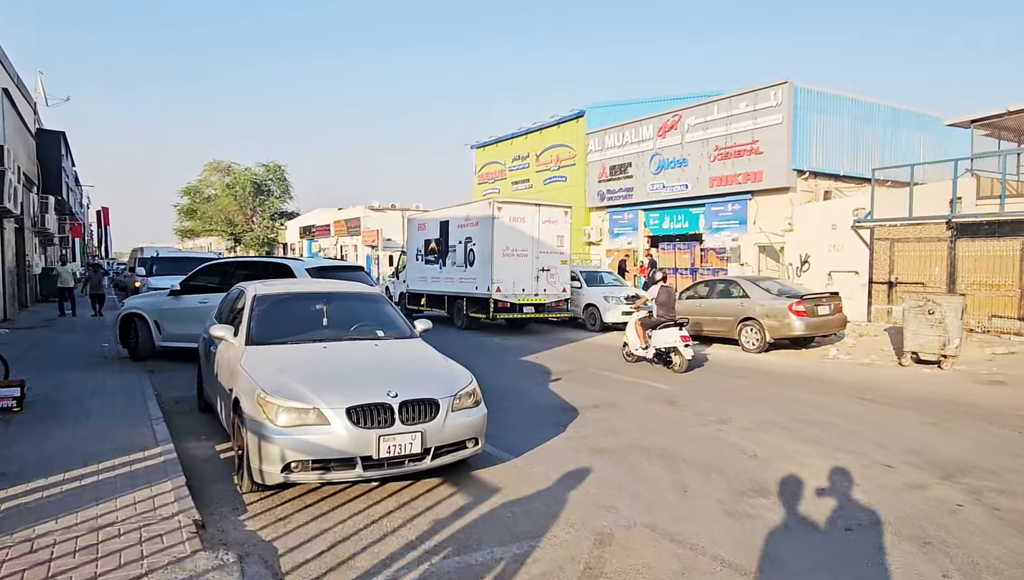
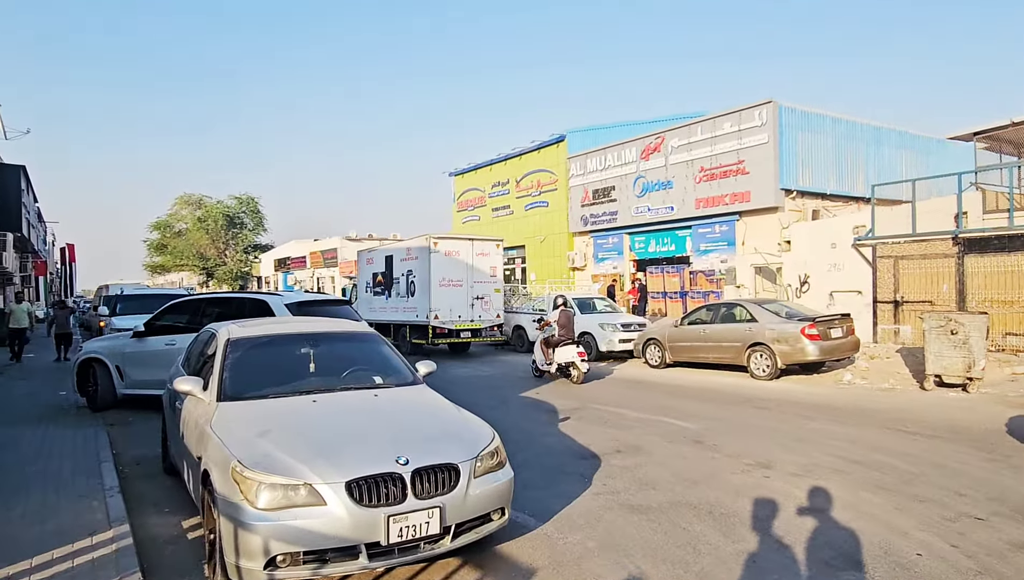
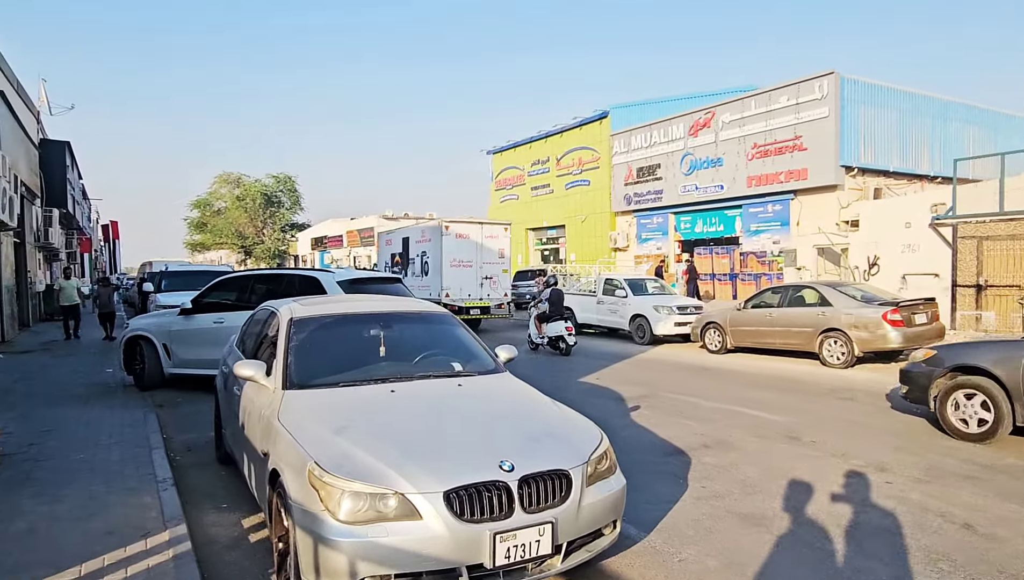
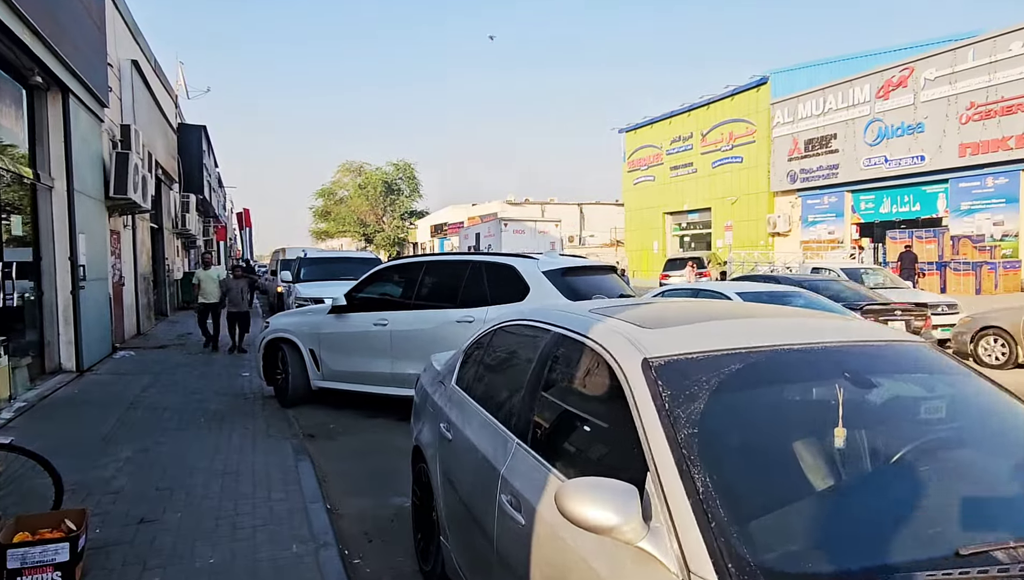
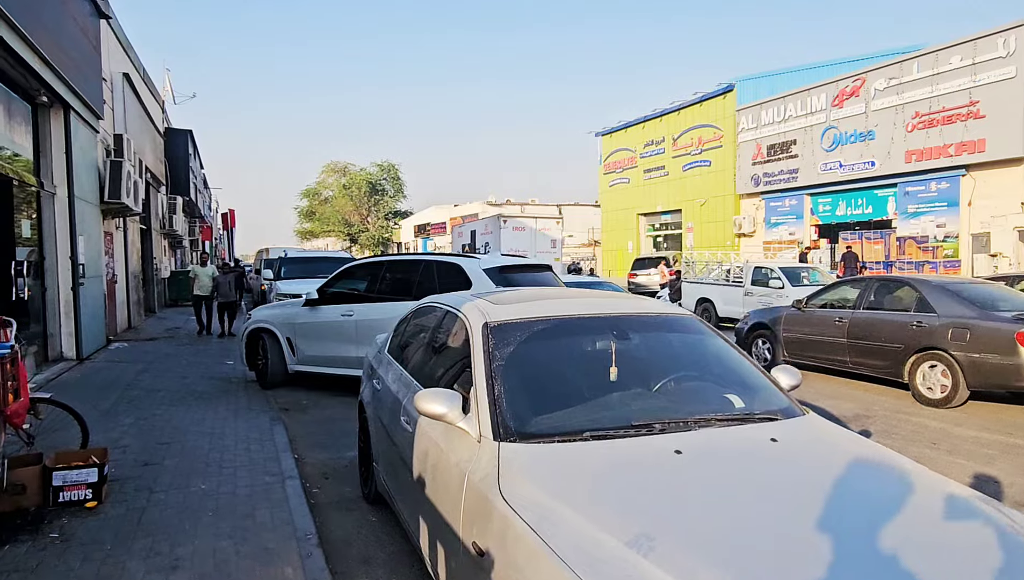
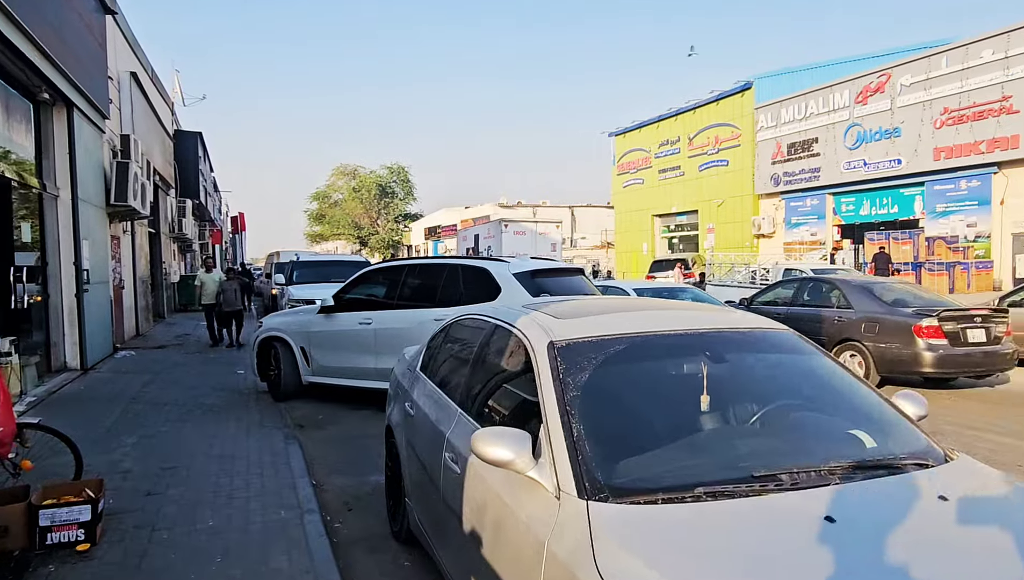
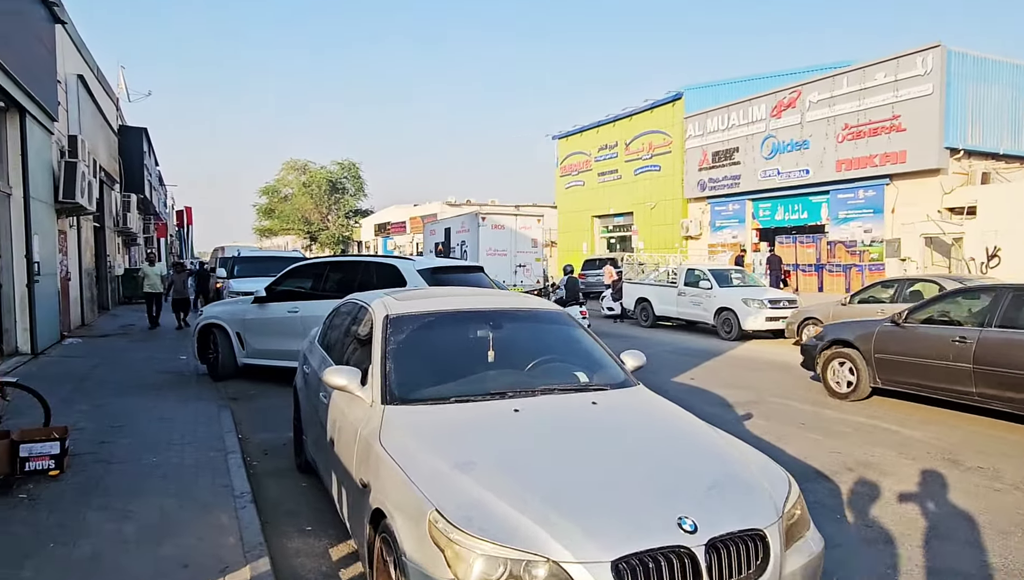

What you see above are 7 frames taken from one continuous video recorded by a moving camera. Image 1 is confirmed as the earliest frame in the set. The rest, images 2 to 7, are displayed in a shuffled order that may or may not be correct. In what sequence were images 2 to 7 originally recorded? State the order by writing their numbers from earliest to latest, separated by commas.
2, 3, 7, 5, 6, 4
